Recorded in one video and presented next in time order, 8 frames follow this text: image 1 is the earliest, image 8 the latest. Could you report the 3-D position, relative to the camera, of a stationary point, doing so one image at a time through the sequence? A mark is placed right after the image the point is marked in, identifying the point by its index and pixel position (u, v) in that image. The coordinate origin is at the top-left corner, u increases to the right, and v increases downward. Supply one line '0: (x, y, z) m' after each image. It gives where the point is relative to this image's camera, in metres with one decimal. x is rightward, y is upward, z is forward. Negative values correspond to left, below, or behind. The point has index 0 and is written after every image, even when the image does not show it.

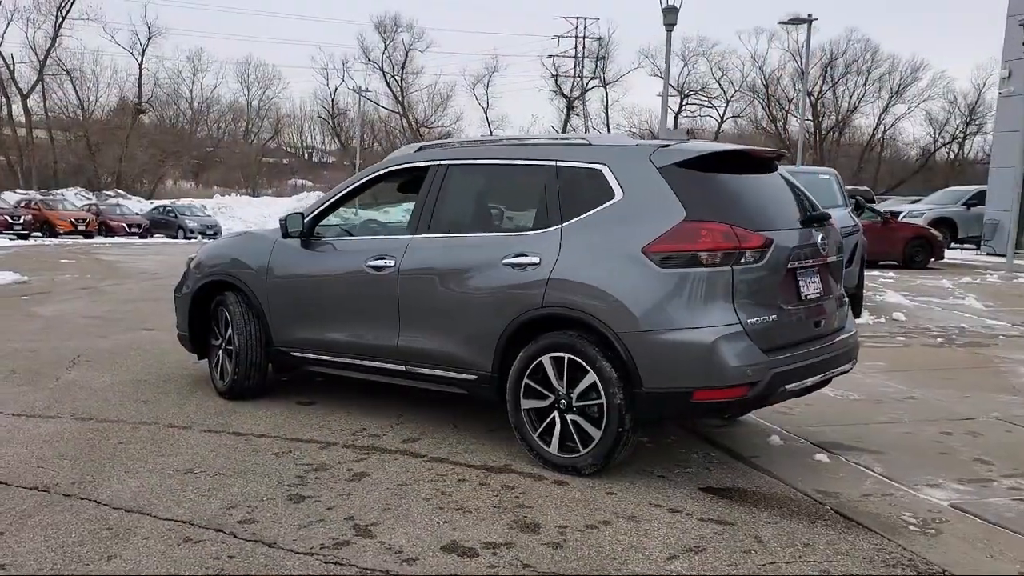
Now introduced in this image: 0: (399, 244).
0: (-0.6, +0.2, +5.2) m
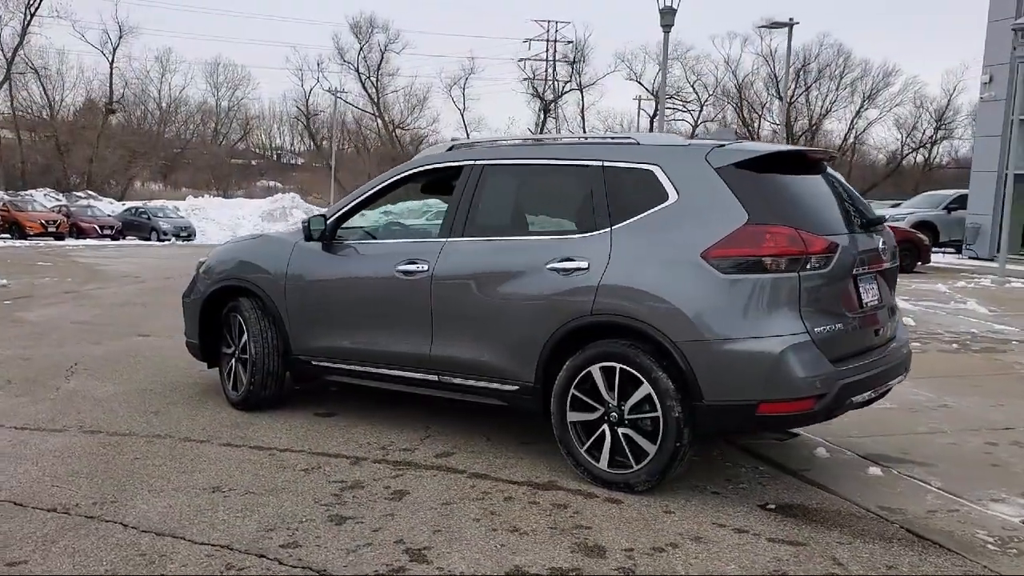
0: (-0.4, +0.2, +5.0) m
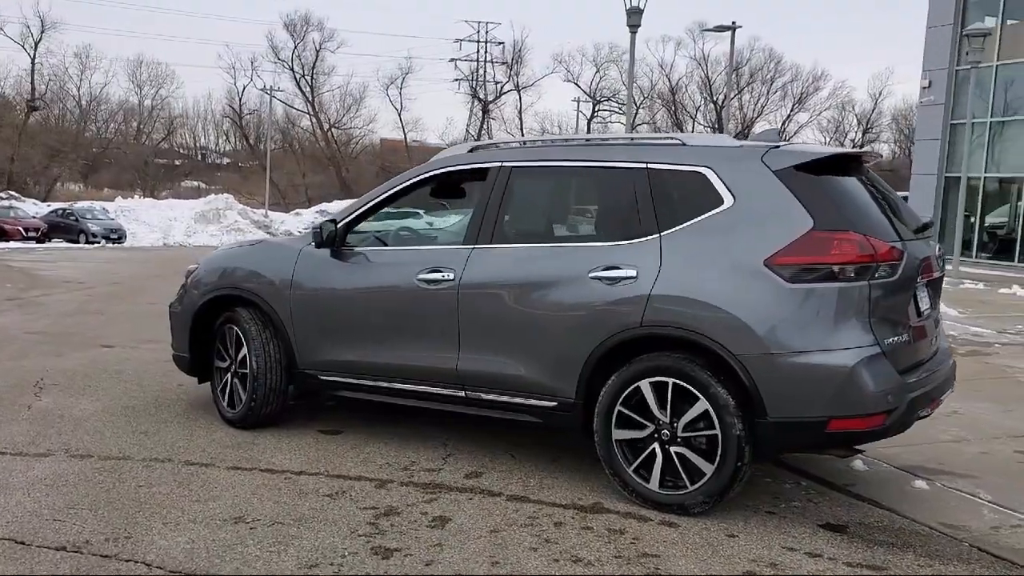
0: (-0.3, +0.2, +4.6) m
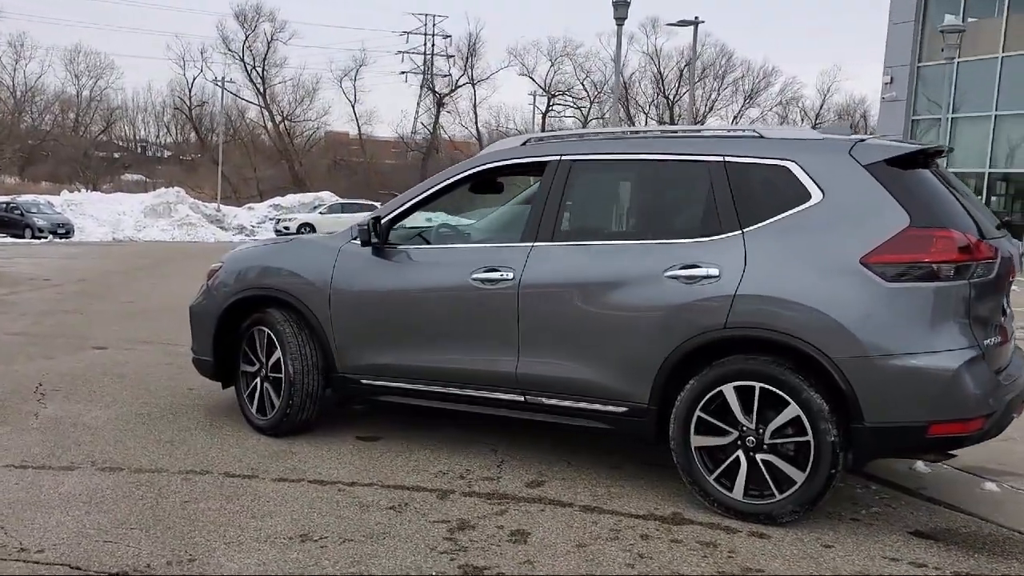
0: (0.0, +0.2, +4.4) m
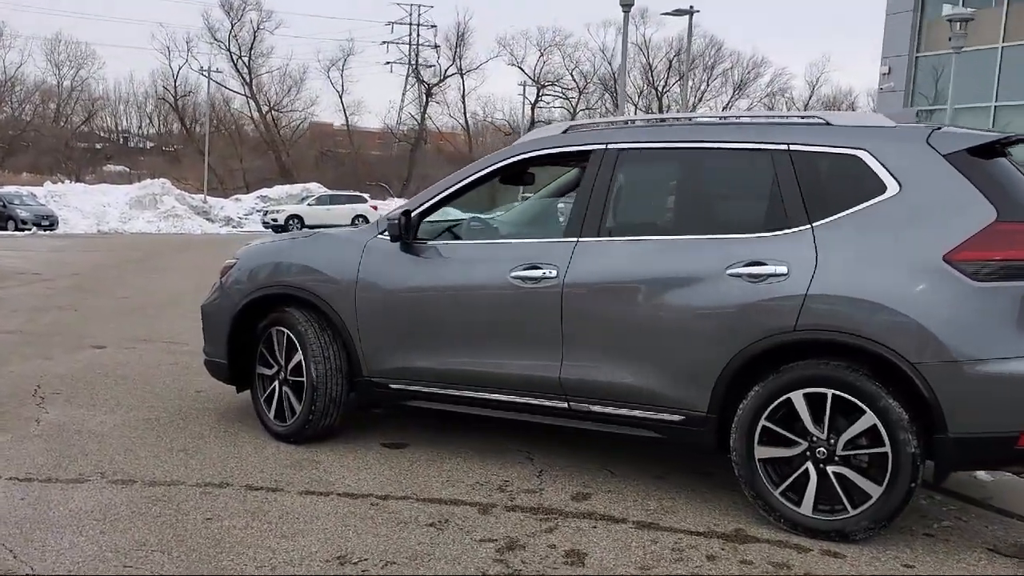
0: (+0.2, +0.2, +4.1) m
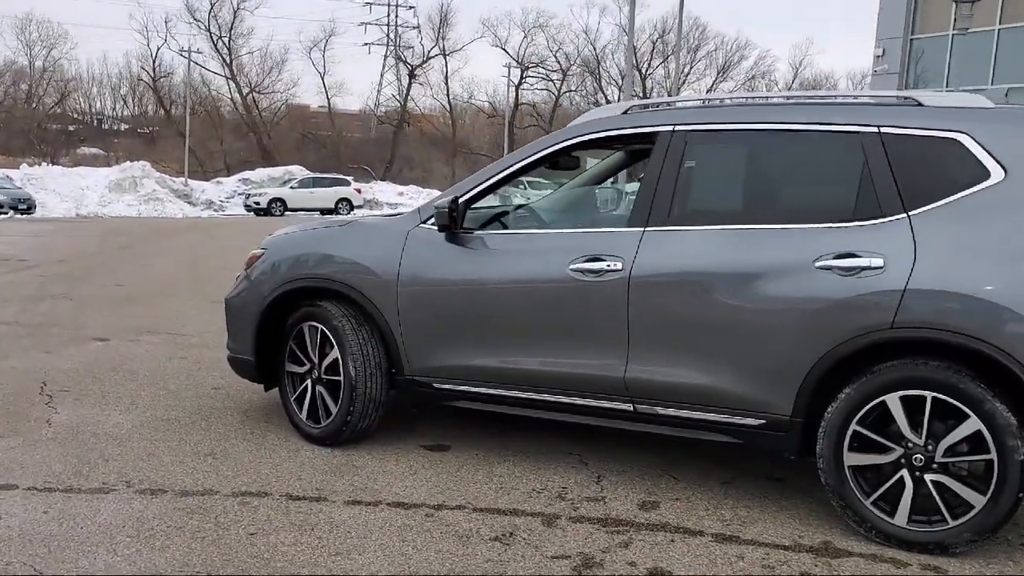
0: (+0.4, +0.2, +3.8) m
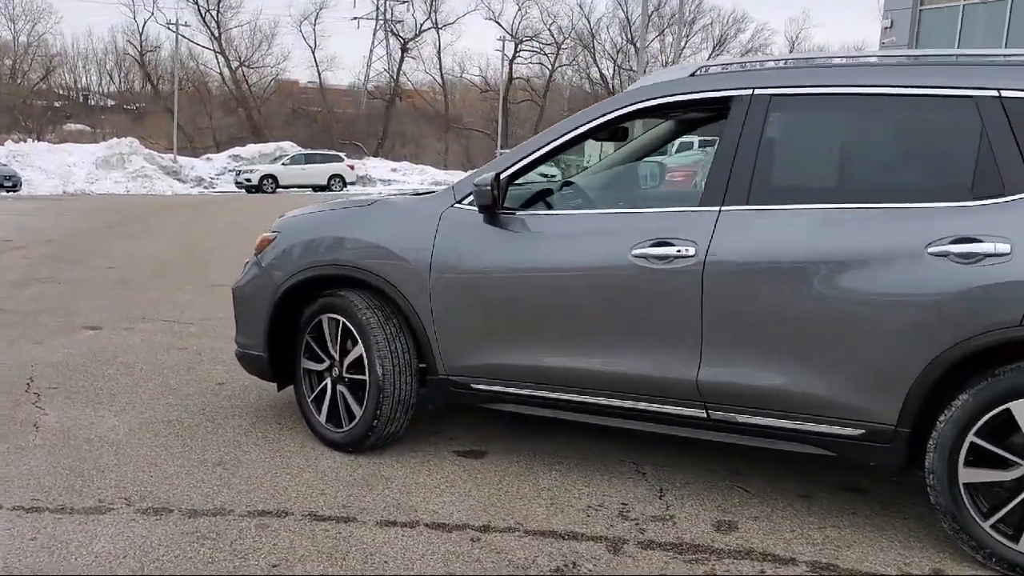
0: (+0.6, +0.2, +3.3) m
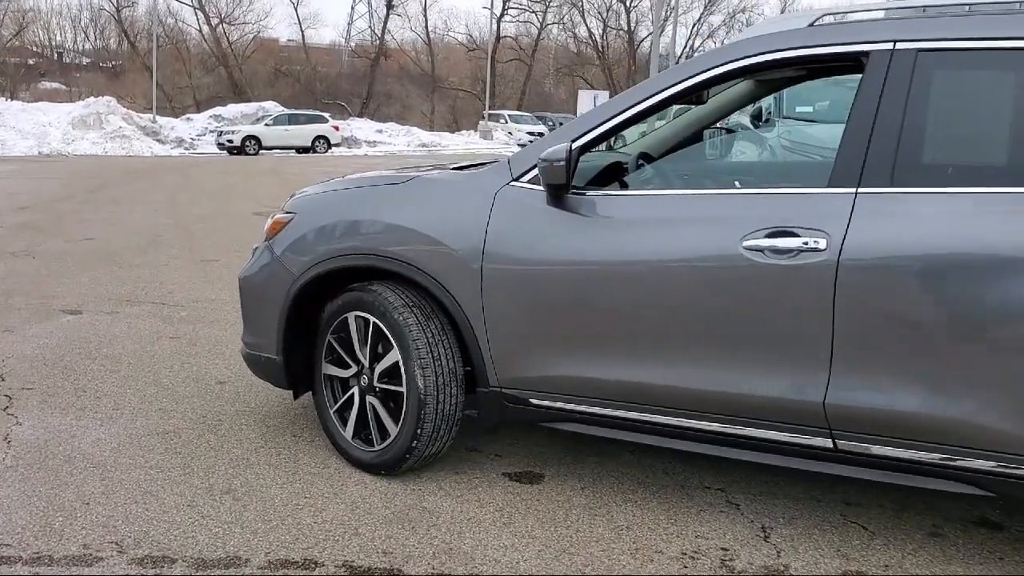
0: (+0.8, +0.2, +2.7) m
